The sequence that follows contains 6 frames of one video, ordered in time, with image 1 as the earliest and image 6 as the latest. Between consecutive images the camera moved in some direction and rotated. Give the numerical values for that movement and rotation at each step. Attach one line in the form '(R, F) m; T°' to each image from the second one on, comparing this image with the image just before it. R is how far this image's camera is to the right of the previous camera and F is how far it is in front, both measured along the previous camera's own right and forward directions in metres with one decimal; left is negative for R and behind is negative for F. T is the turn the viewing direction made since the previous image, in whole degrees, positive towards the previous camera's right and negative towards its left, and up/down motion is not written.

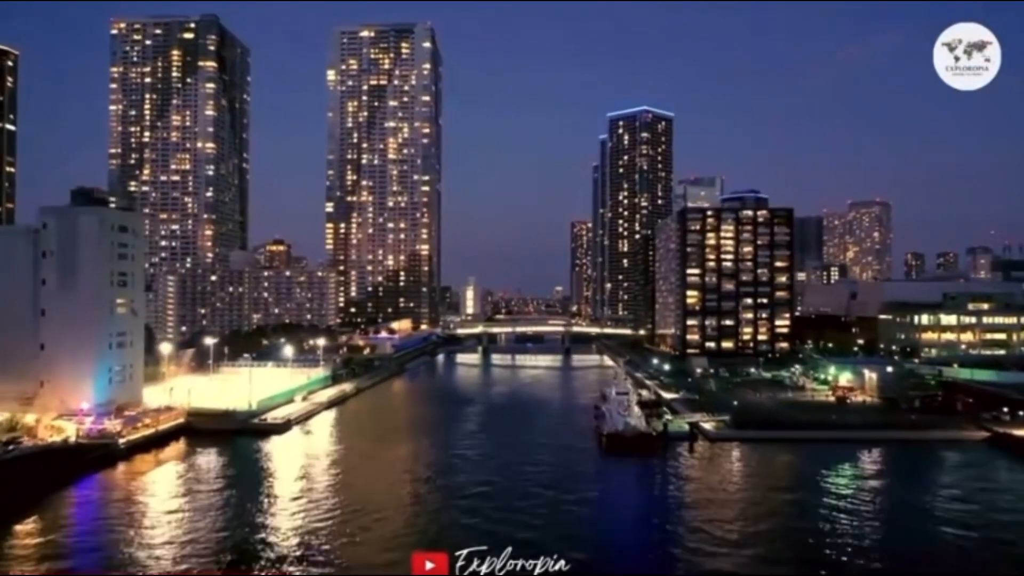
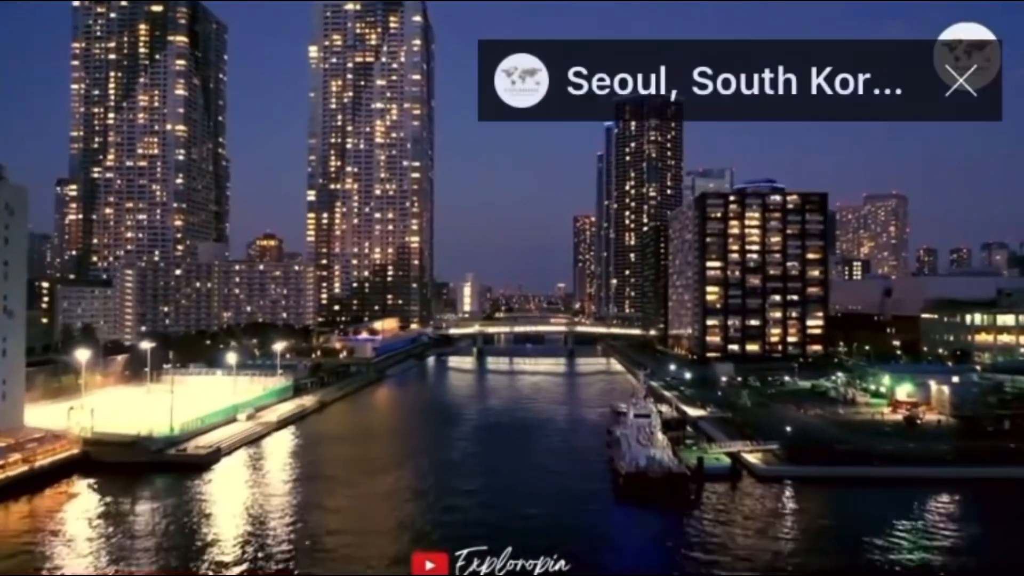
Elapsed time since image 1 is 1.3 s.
(+0.5, +8.0) m; 0°
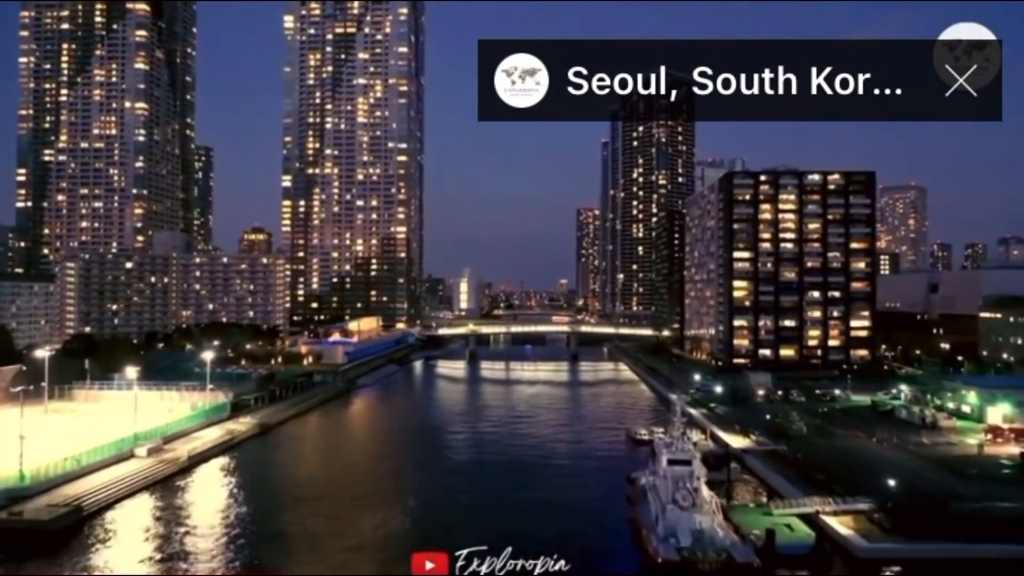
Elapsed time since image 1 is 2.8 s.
(+0.5, +8.6) m; 0°
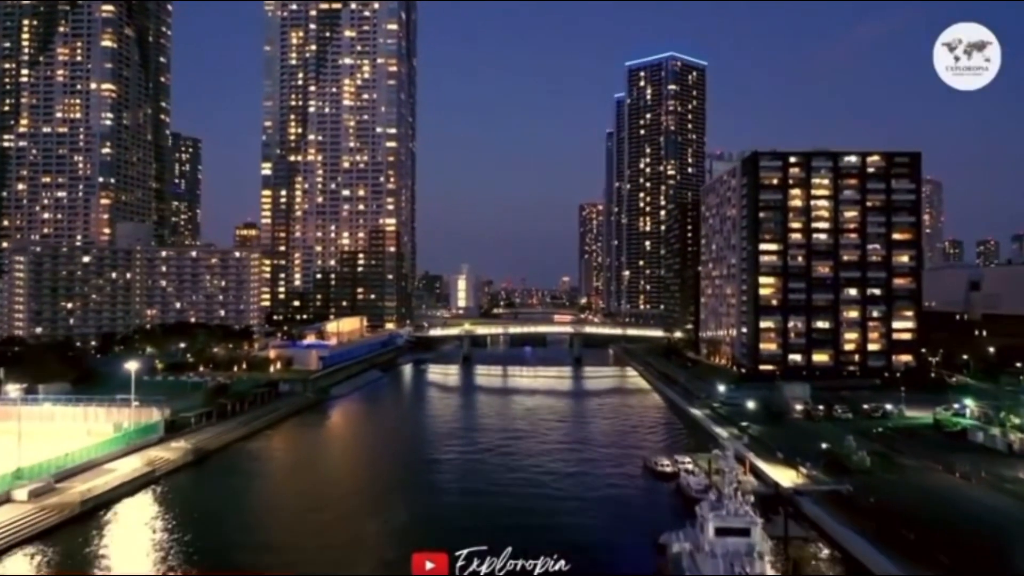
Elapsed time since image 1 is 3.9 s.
(+0.4, +6.1) m; 0°
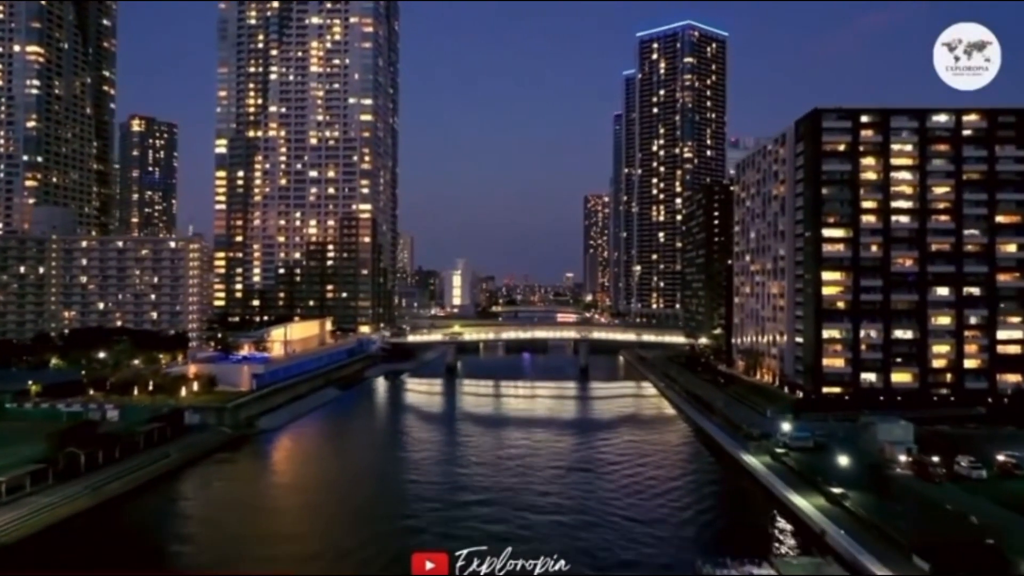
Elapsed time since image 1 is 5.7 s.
(+0.8, +10.5) m; 0°
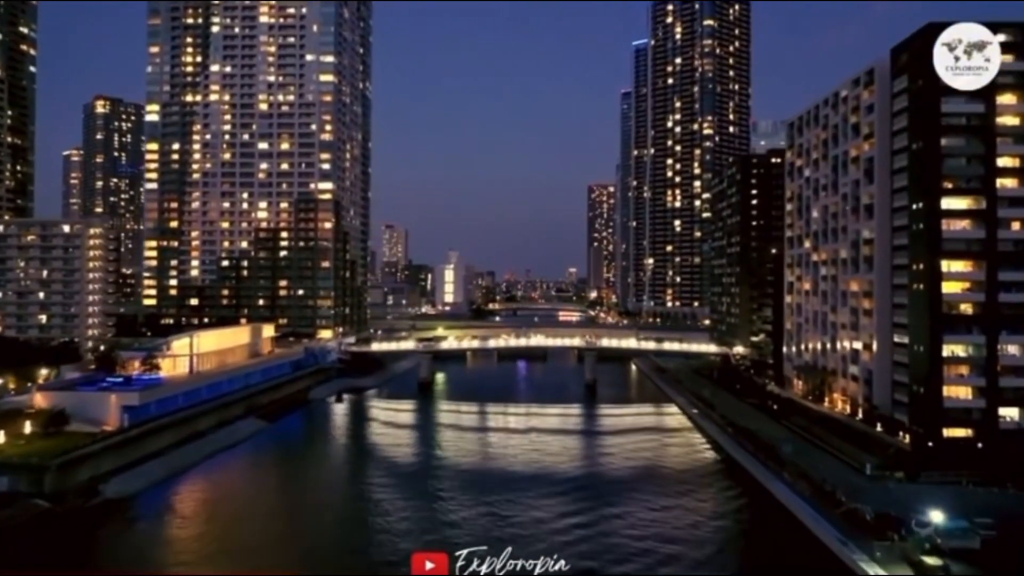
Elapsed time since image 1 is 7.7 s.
(+0.8, +10.9) m; 0°
